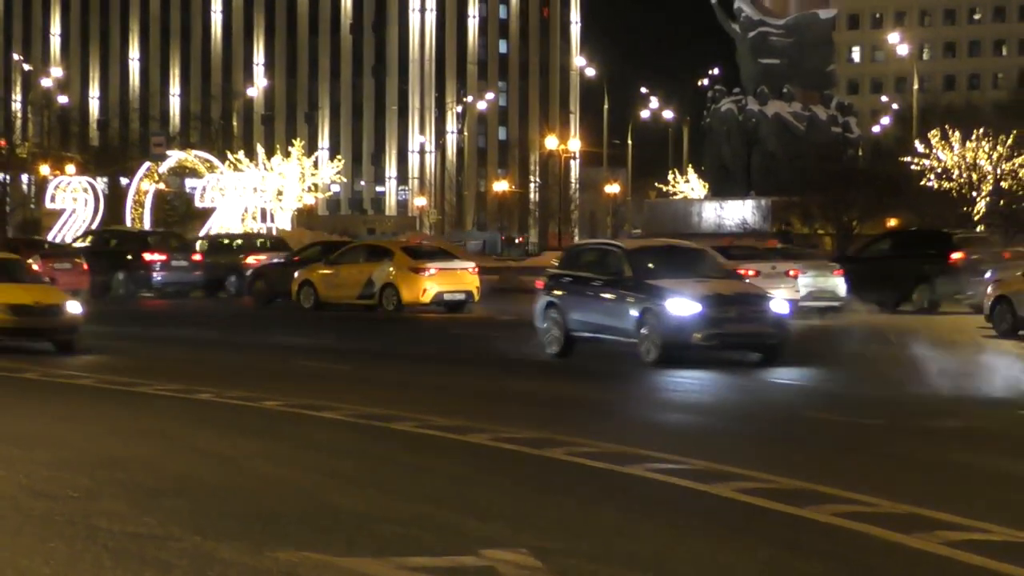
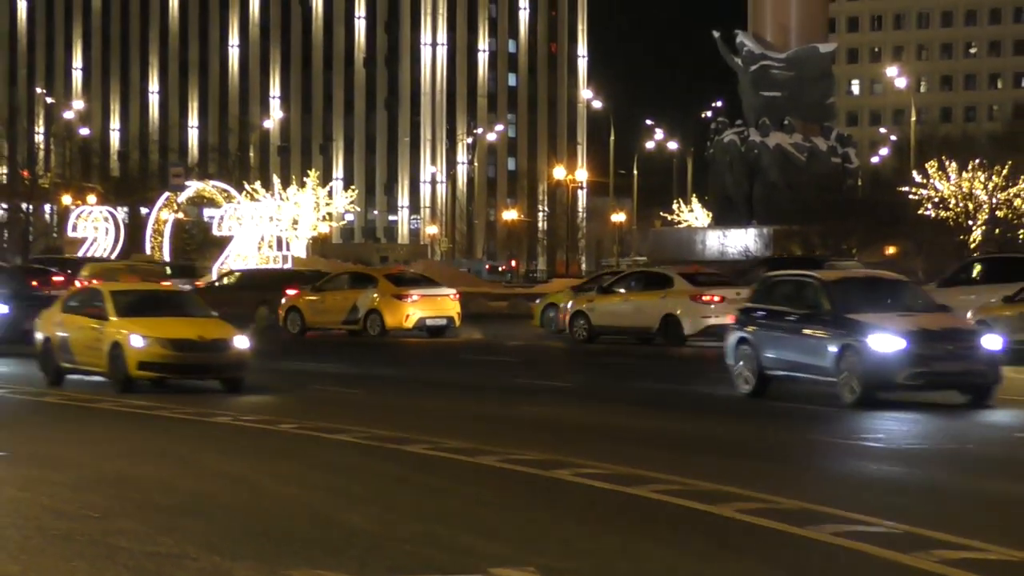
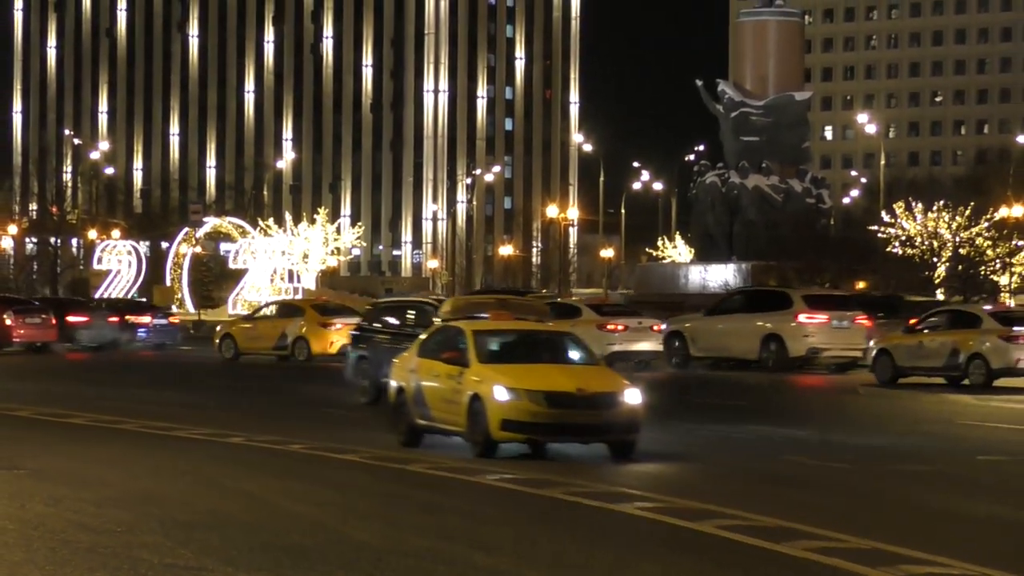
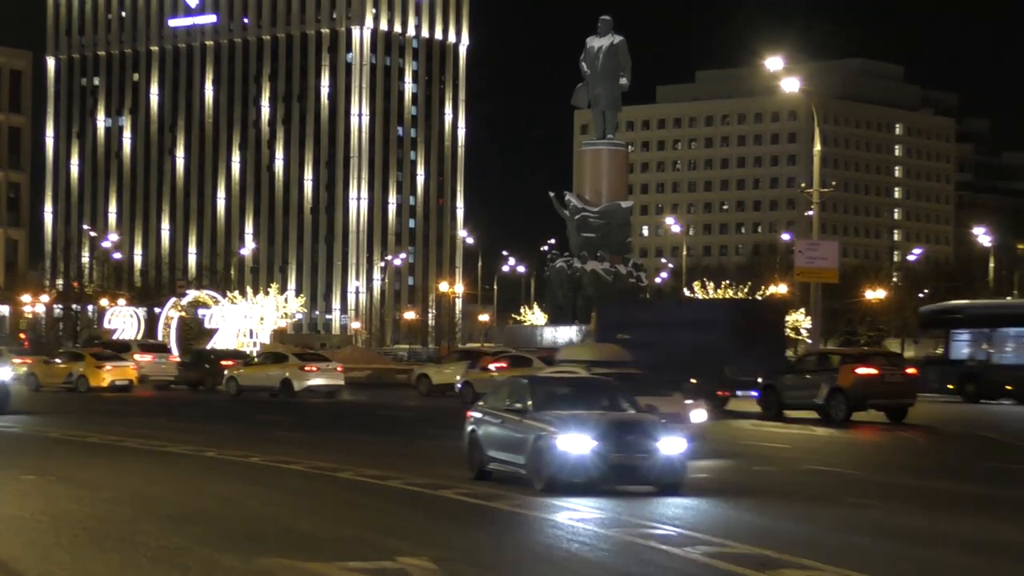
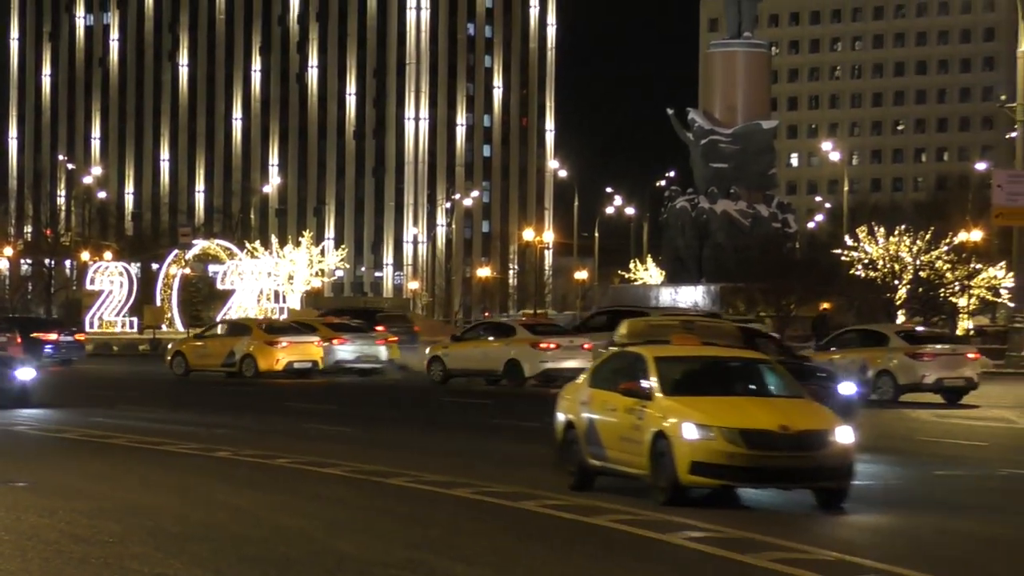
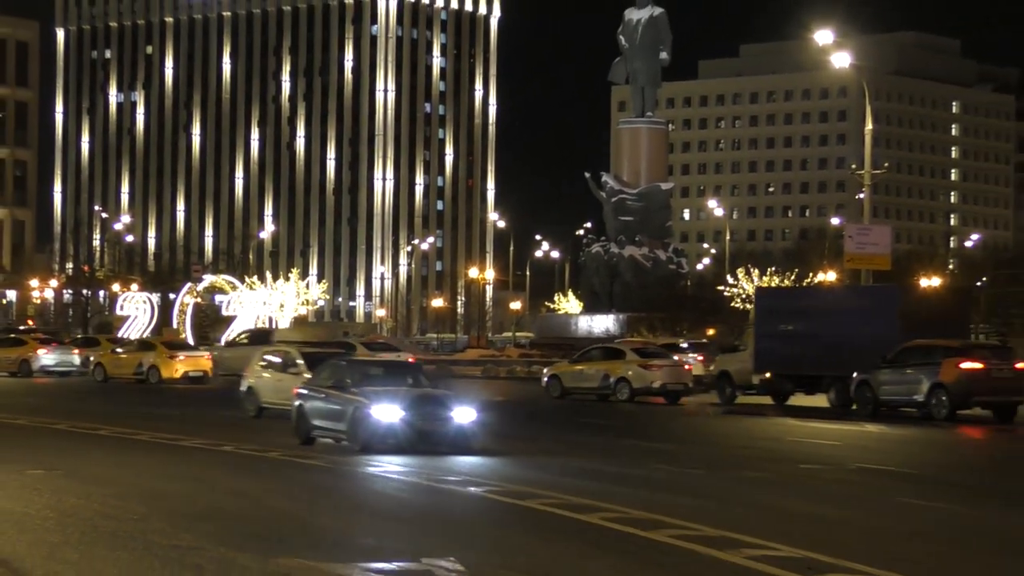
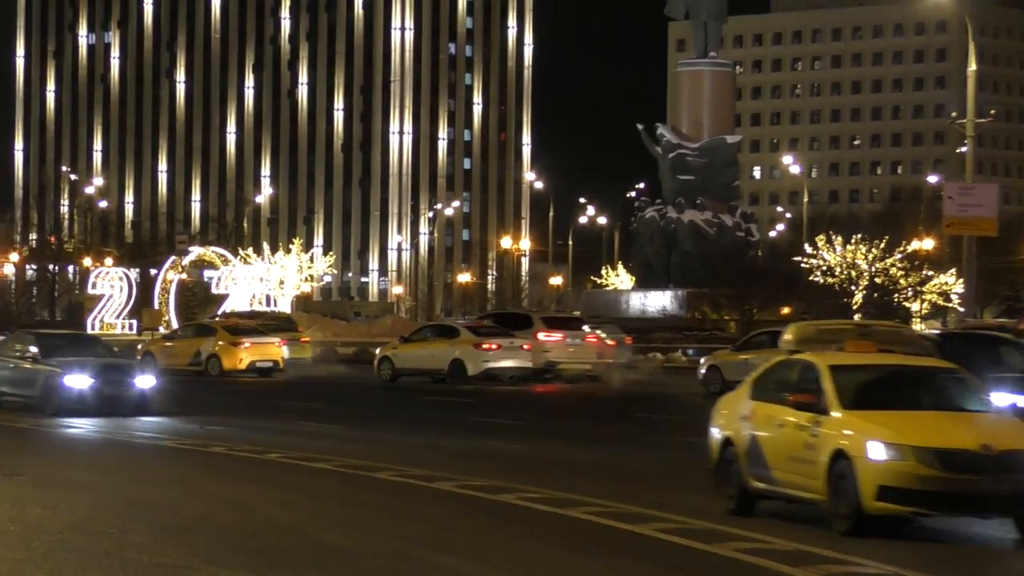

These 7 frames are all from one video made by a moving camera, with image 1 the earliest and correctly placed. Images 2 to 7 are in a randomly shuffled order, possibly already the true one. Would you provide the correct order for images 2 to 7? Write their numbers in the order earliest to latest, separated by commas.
2, 3, 5, 7, 6, 4
